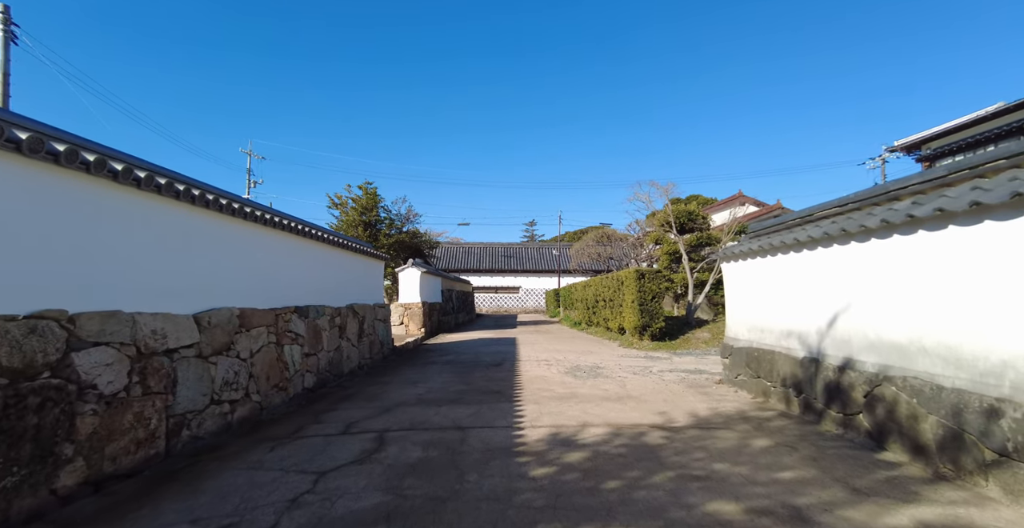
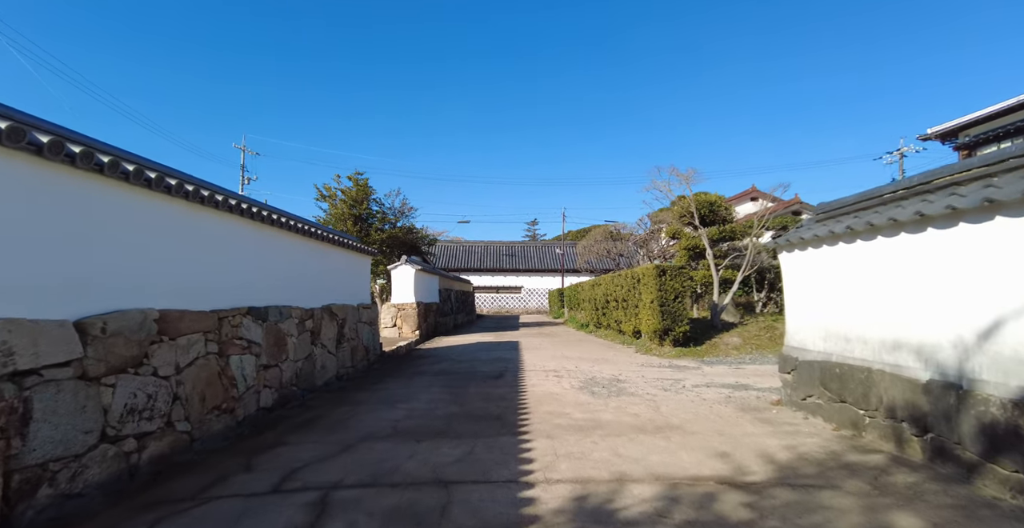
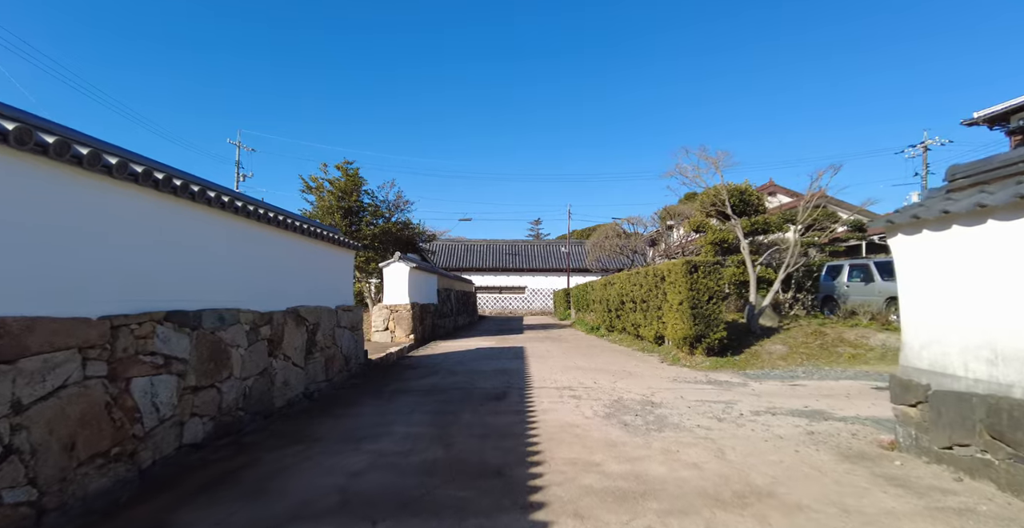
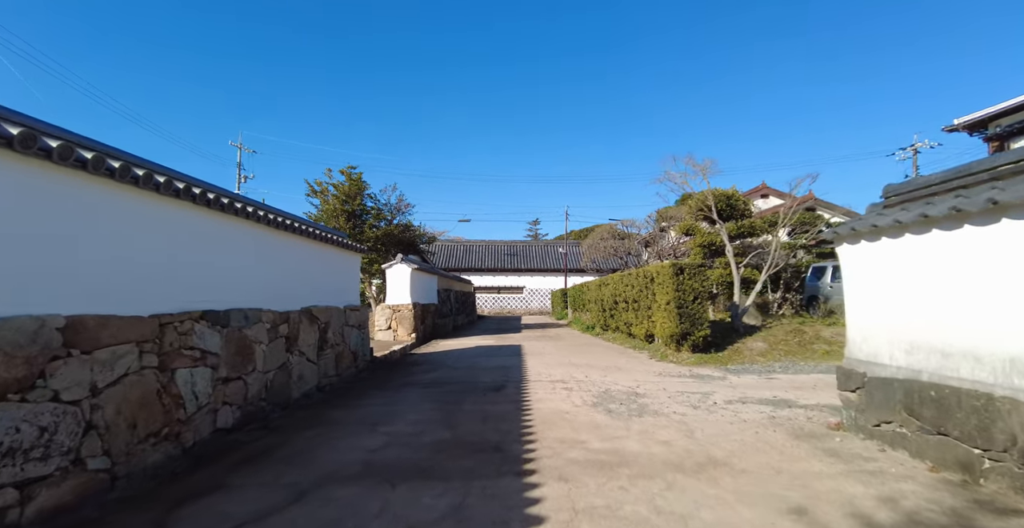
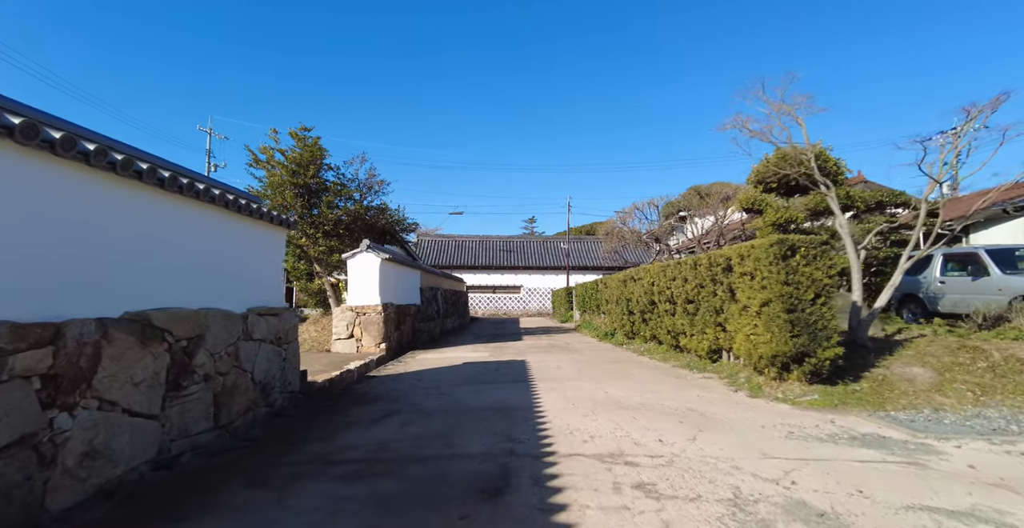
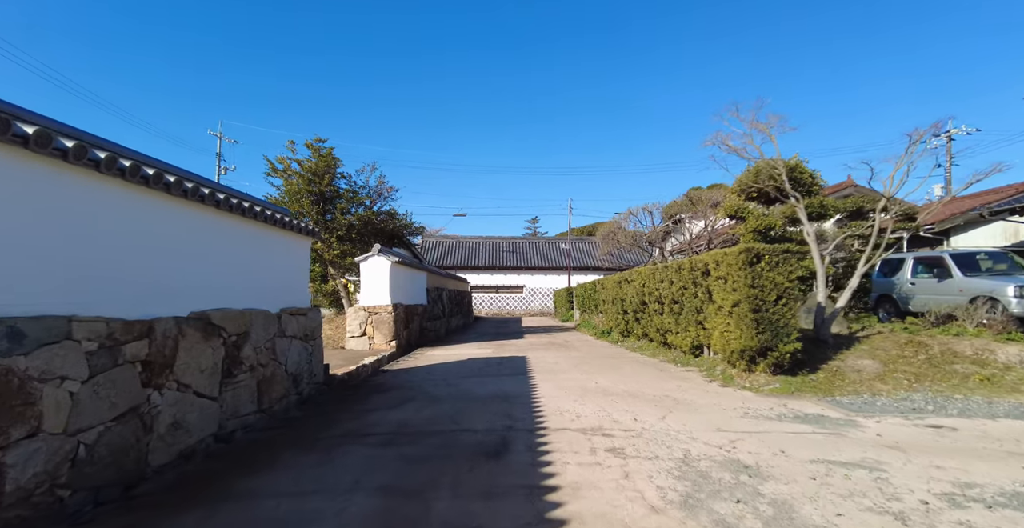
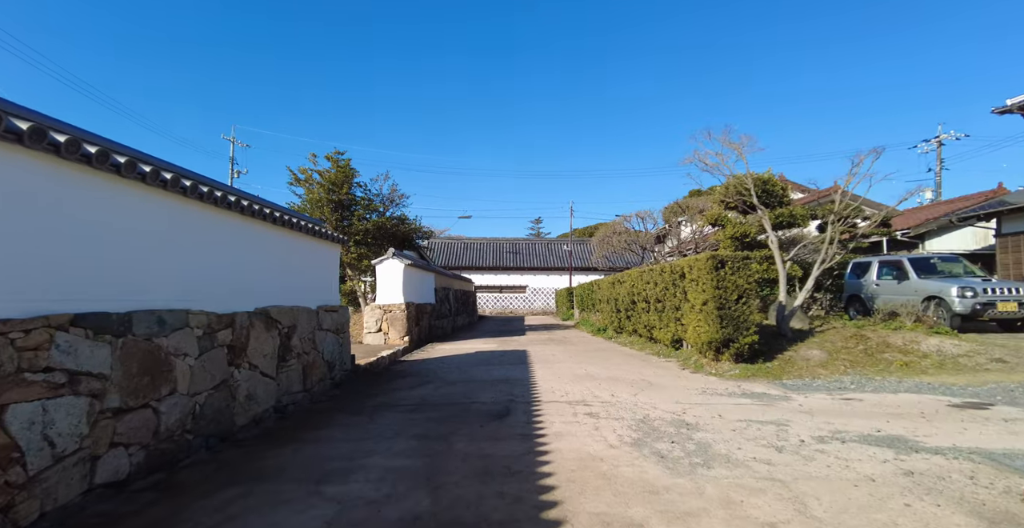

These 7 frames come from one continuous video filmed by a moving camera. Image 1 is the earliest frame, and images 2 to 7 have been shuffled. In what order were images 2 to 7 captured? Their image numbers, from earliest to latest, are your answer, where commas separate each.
2, 4, 3, 7, 6, 5
